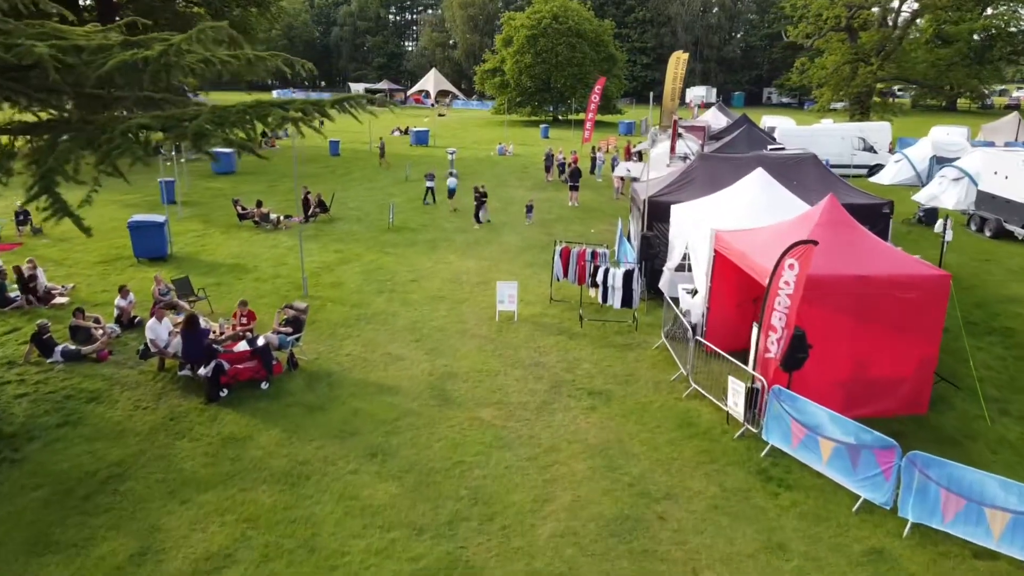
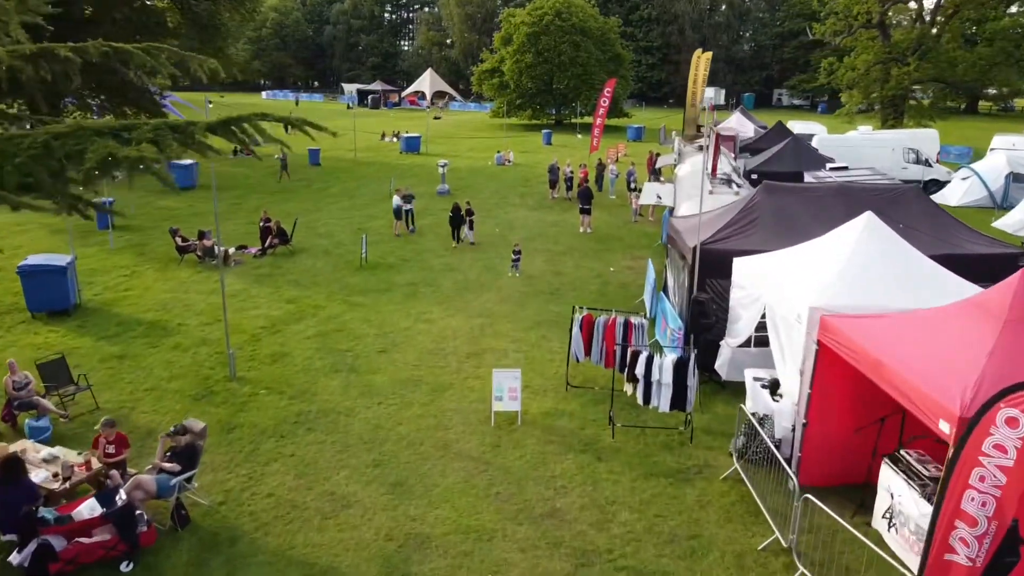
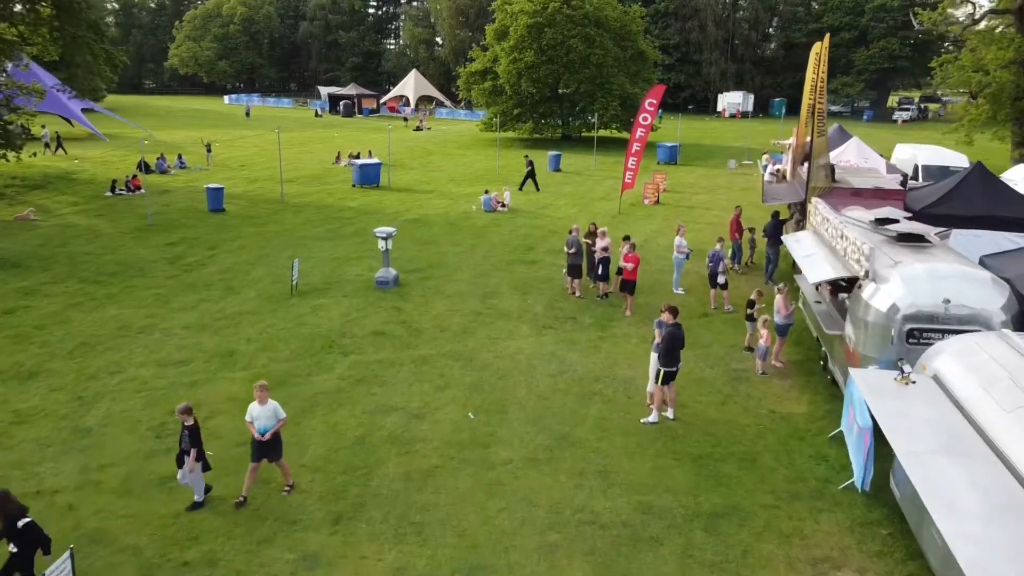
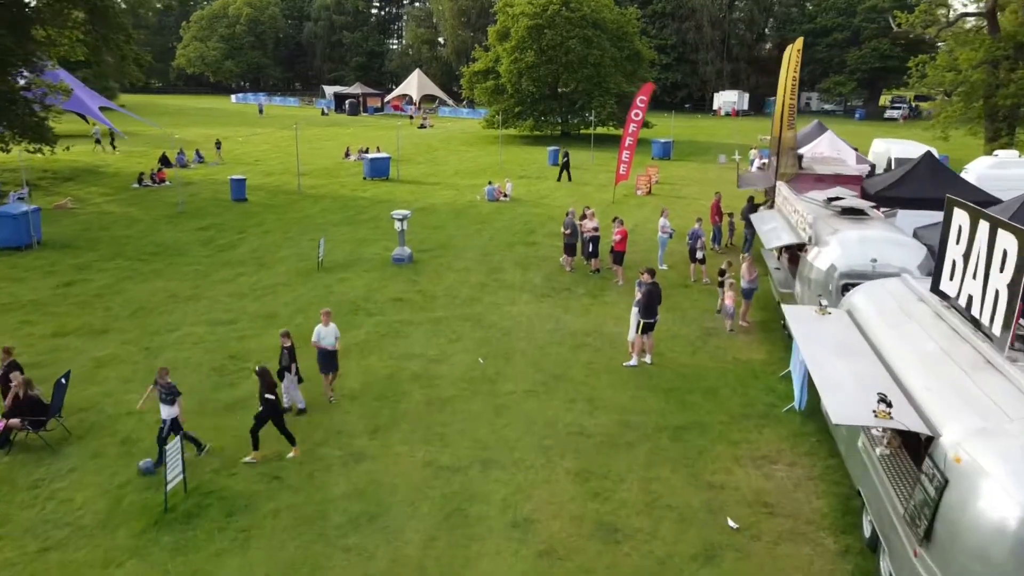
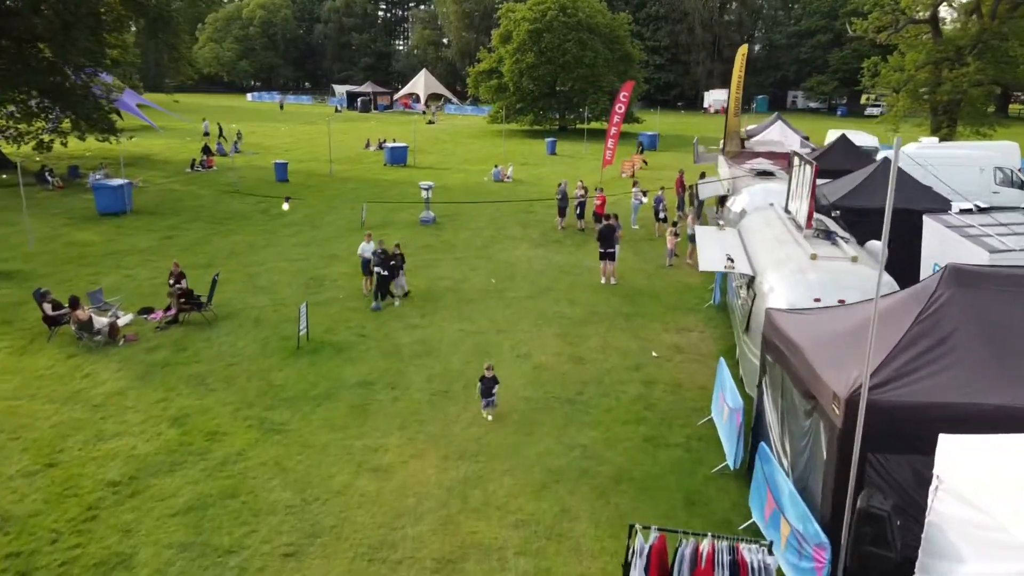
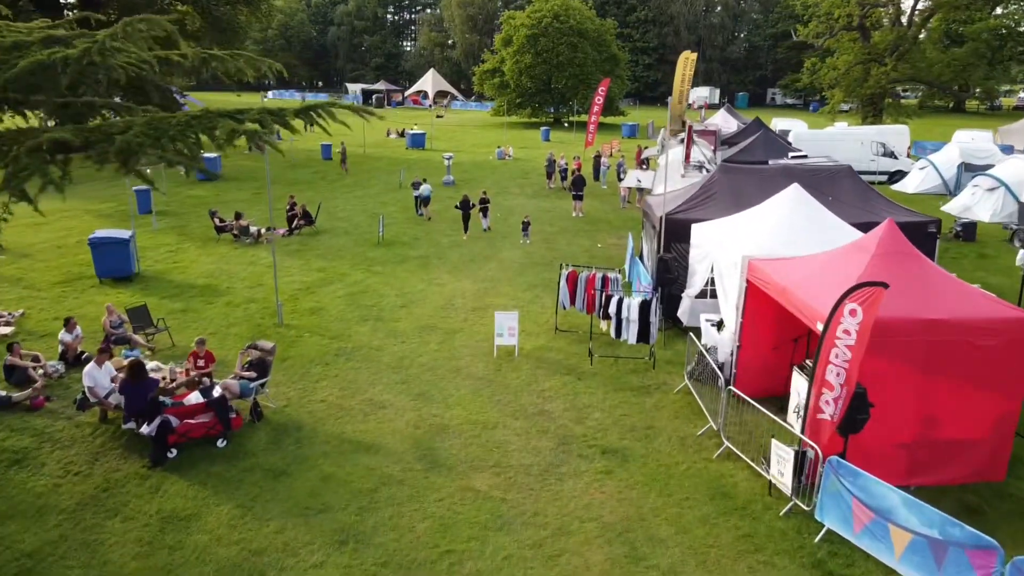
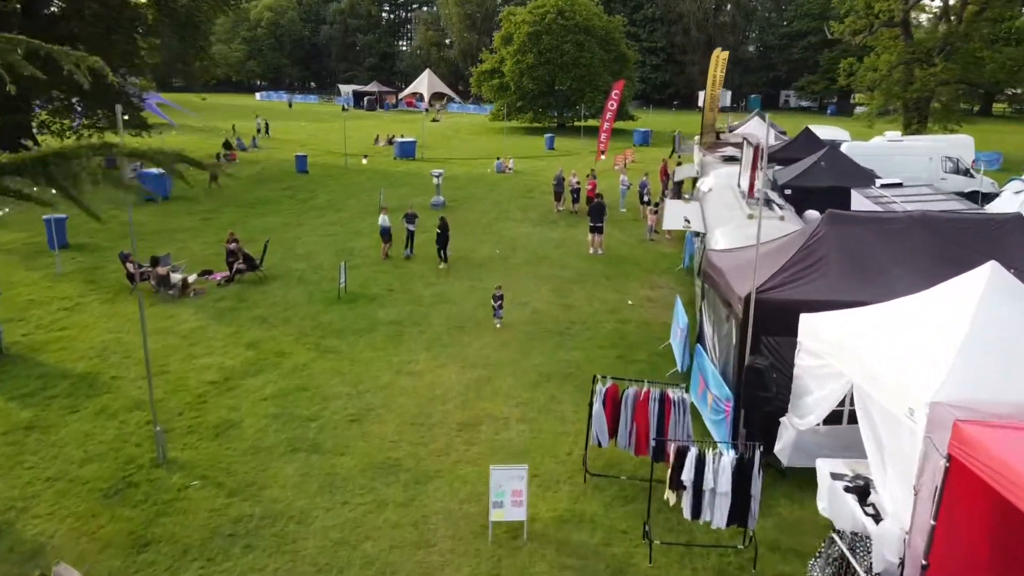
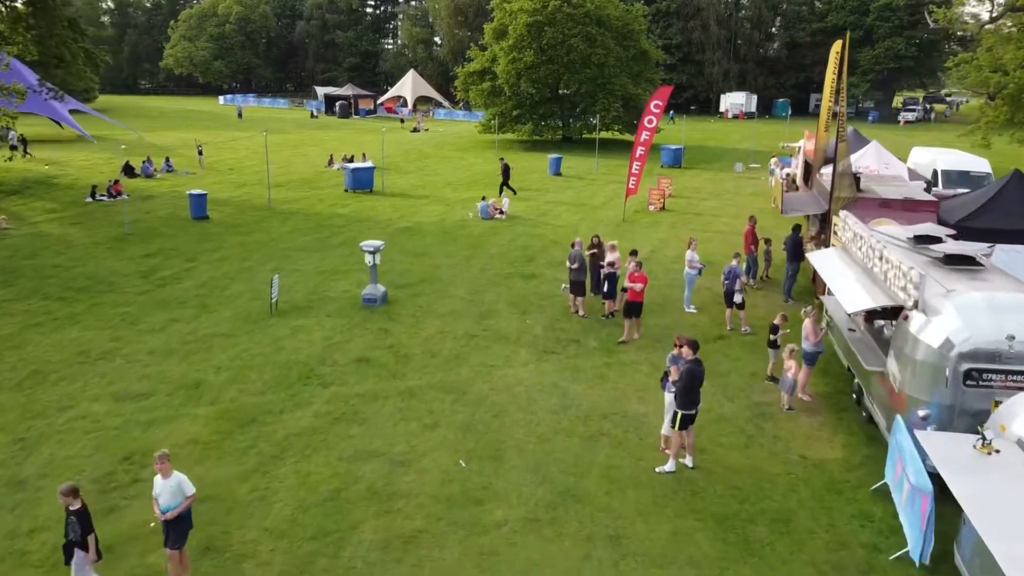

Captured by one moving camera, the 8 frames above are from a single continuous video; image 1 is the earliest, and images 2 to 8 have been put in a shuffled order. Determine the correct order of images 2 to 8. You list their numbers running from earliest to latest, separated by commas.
6, 2, 7, 5, 4, 3, 8
